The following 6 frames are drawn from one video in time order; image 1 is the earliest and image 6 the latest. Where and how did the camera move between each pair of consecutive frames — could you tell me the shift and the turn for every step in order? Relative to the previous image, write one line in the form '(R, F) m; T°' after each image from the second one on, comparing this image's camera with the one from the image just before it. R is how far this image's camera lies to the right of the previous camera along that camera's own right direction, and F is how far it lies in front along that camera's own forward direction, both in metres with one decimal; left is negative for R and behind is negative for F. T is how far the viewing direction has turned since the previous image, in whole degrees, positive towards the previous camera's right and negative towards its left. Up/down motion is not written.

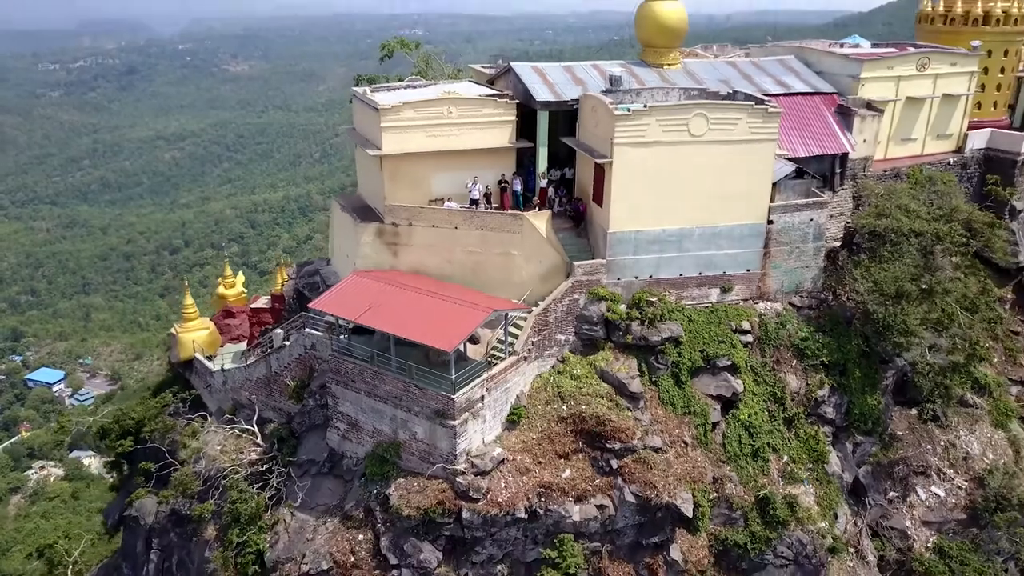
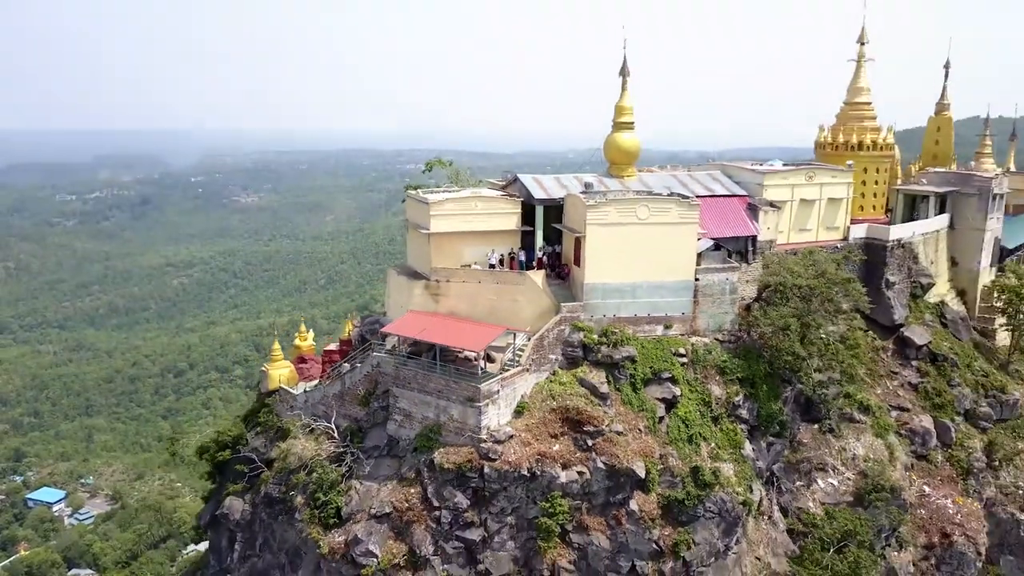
(-0.1, -2.4) m; 0°
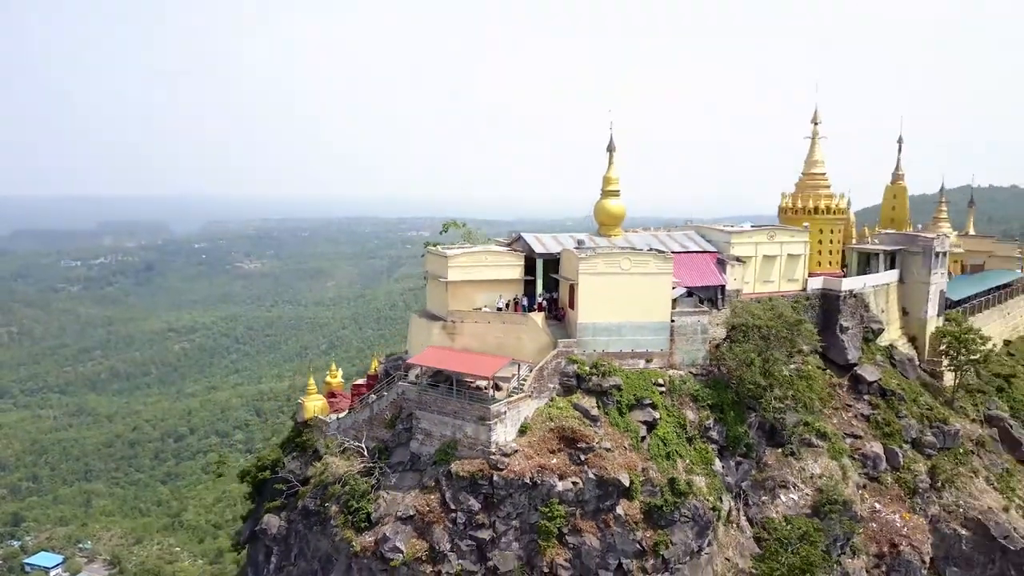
(0.0, -1.5) m; 0°
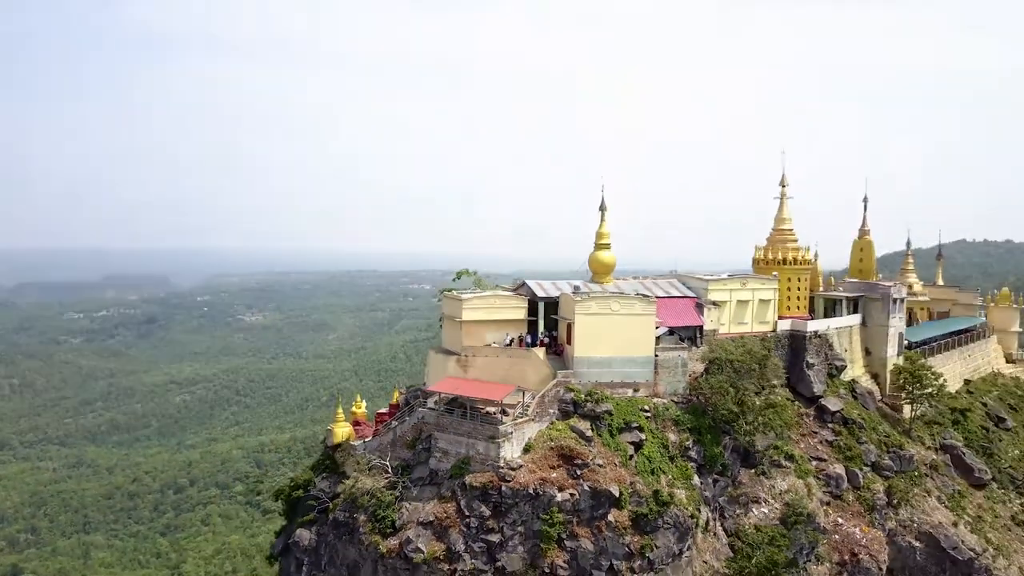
(-0.1, -1.6) m; 0°
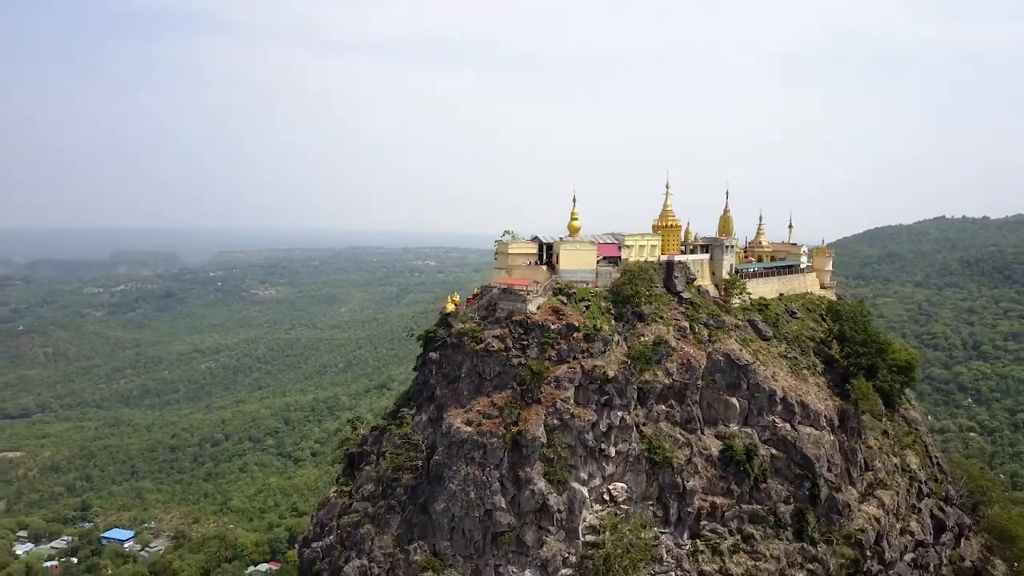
(-0.6, -13.3) m; 0°
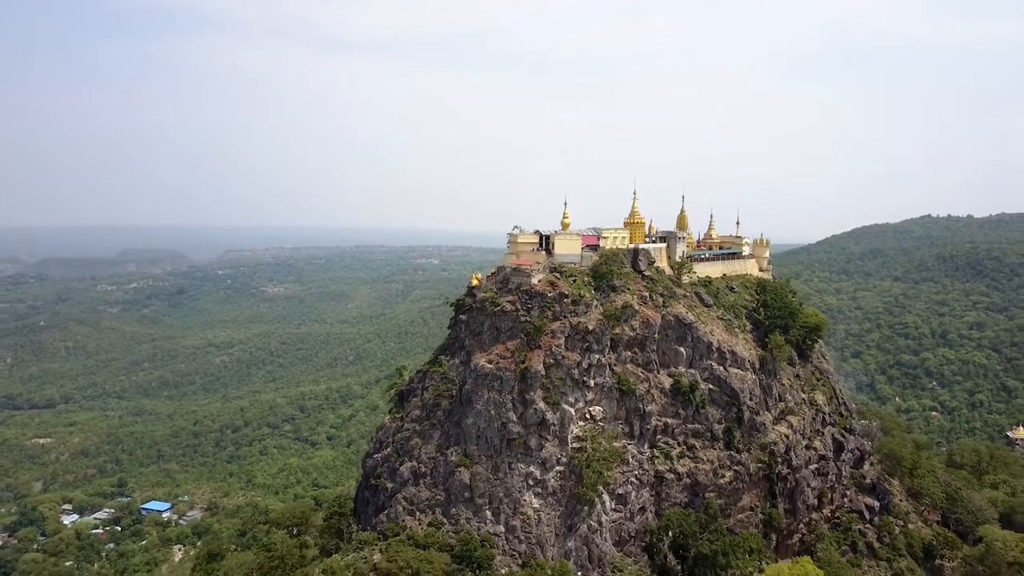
(-0.3, -9.4) m; 0°
